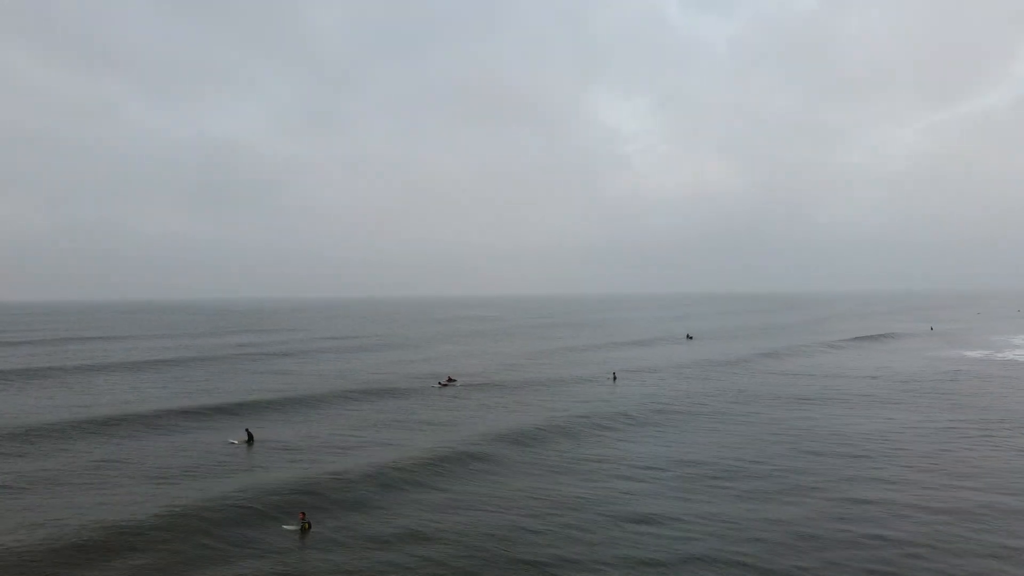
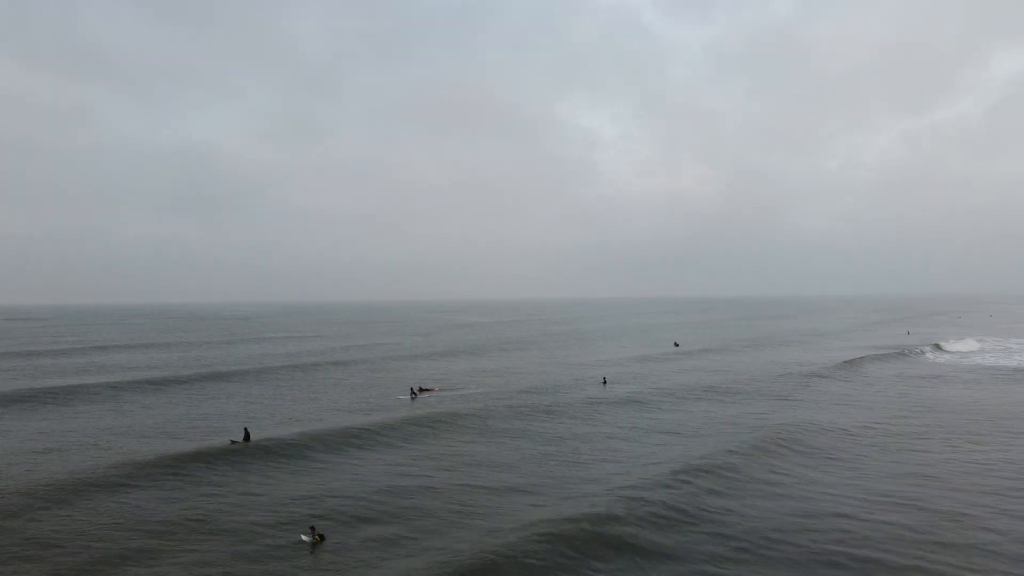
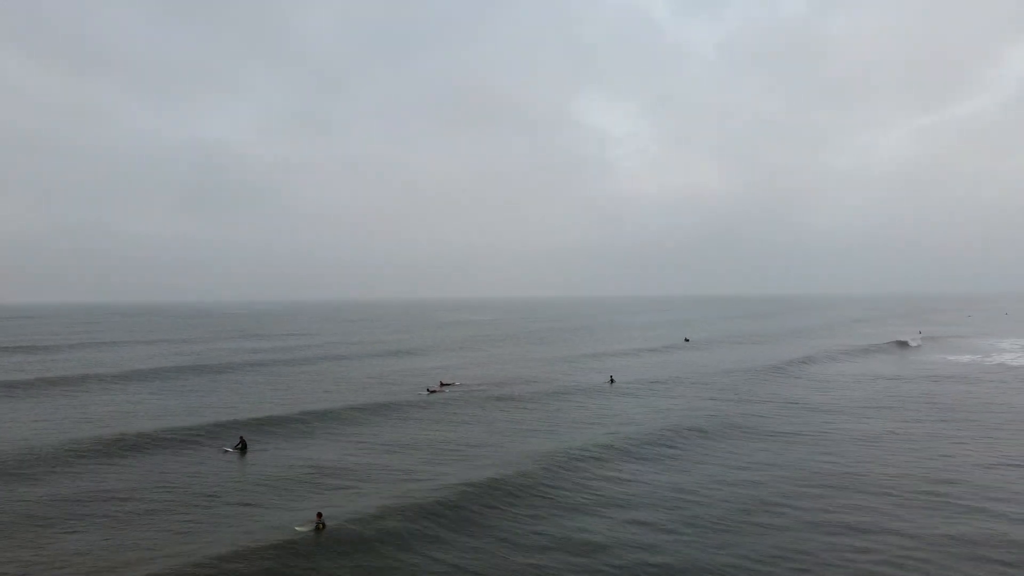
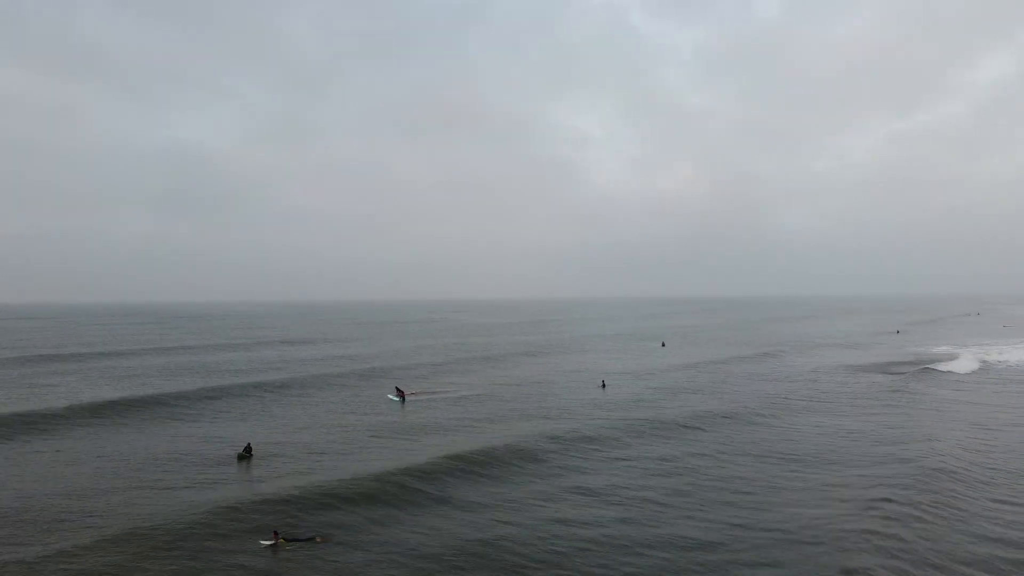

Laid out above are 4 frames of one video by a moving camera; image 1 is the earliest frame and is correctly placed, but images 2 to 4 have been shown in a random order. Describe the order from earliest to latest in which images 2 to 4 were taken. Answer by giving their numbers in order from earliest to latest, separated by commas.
3, 2, 4
